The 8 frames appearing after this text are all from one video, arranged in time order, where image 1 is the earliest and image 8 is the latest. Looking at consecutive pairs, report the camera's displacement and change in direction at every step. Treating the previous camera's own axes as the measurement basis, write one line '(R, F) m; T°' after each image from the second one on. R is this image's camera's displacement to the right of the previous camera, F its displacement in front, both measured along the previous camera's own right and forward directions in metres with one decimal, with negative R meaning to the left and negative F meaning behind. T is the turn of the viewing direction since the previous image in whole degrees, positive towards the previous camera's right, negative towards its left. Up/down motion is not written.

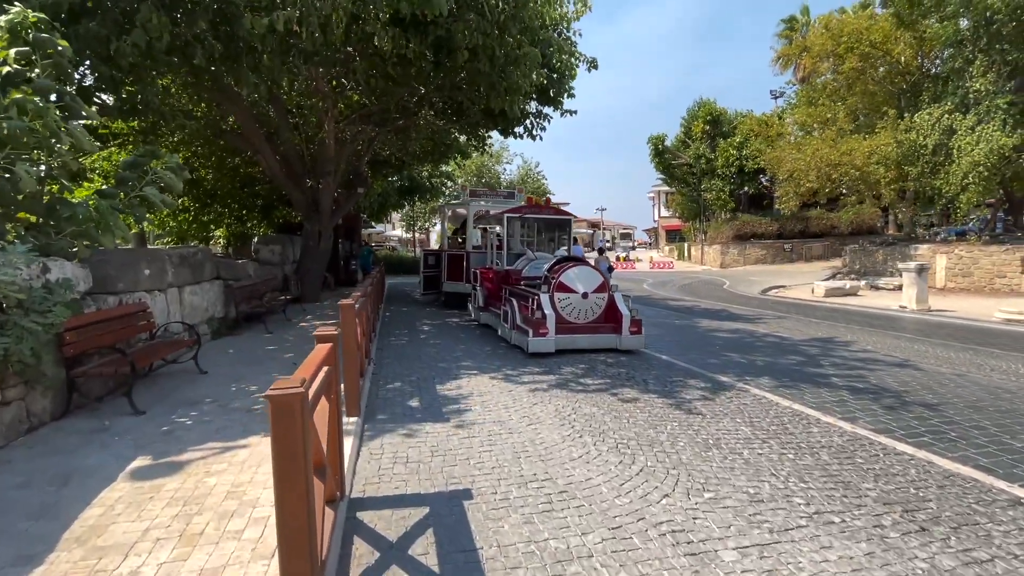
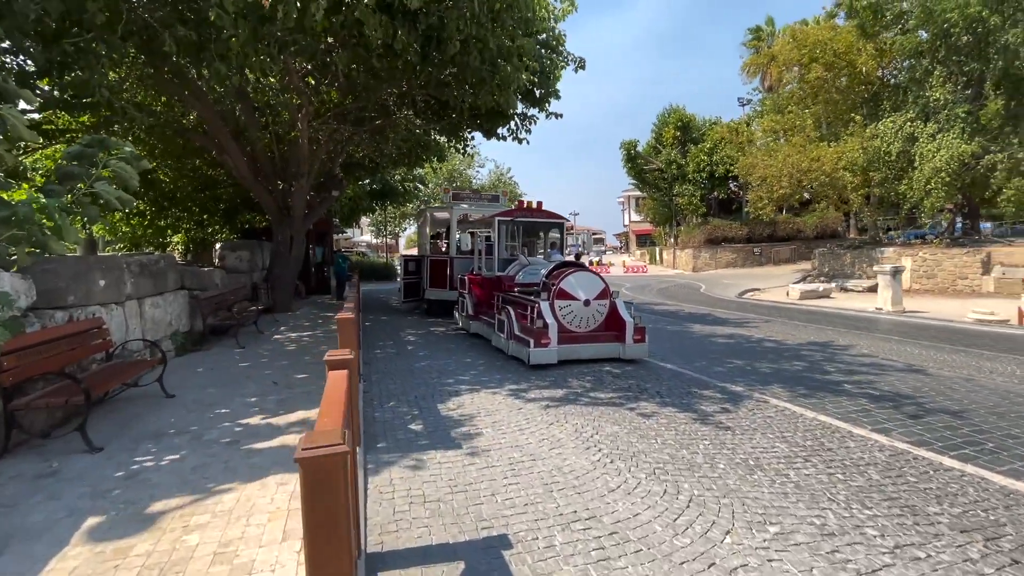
(-0.5, +0.5) m; +4°
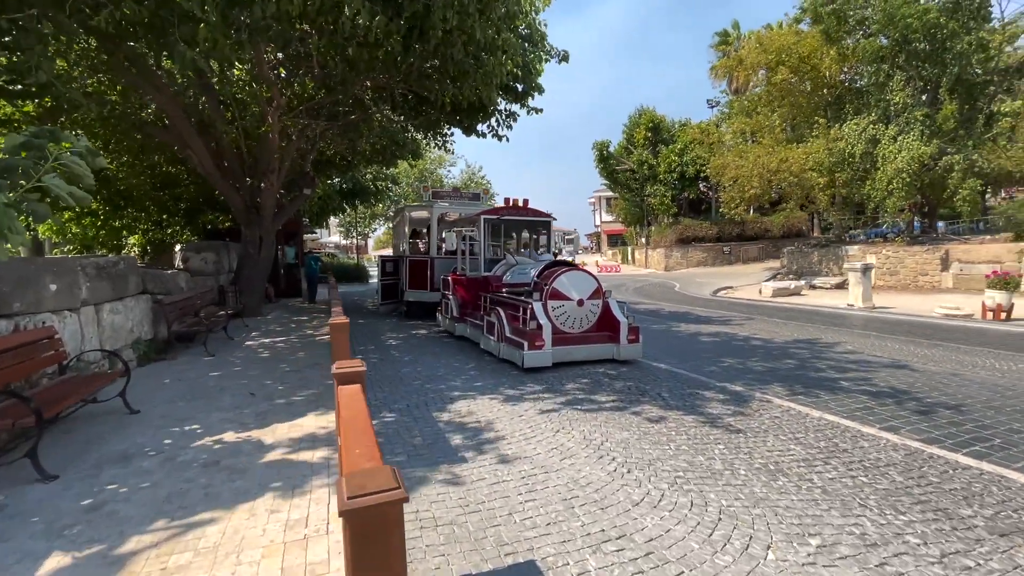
(-0.3, +0.3) m; +4°
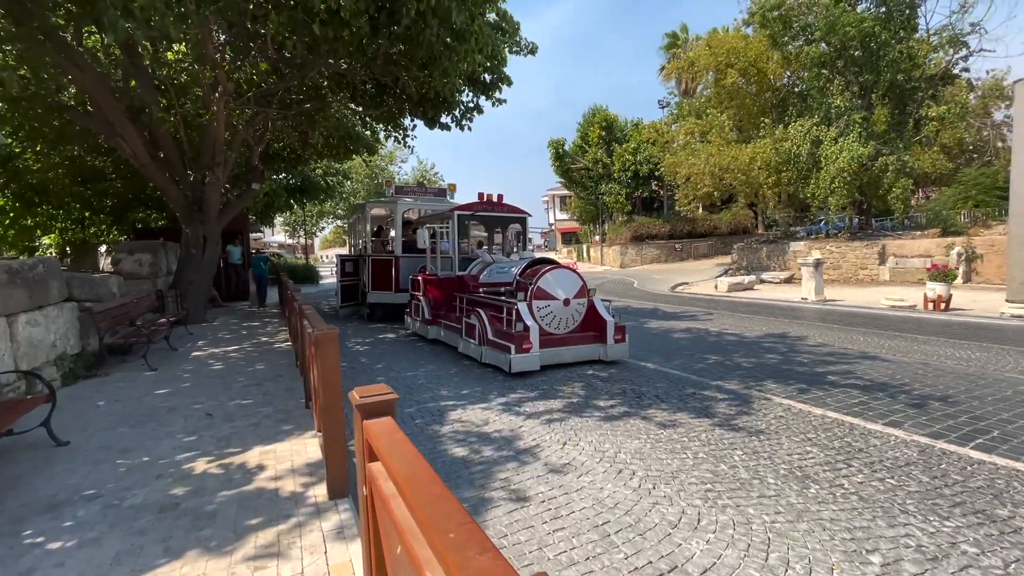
(-0.5, +0.5) m; +6°
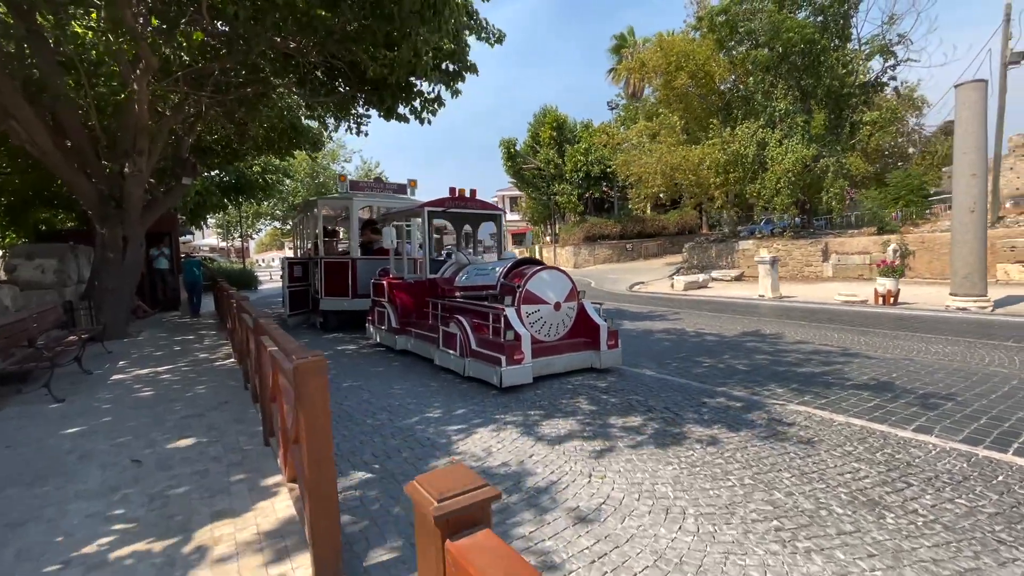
(-0.5, +0.8) m; +6°
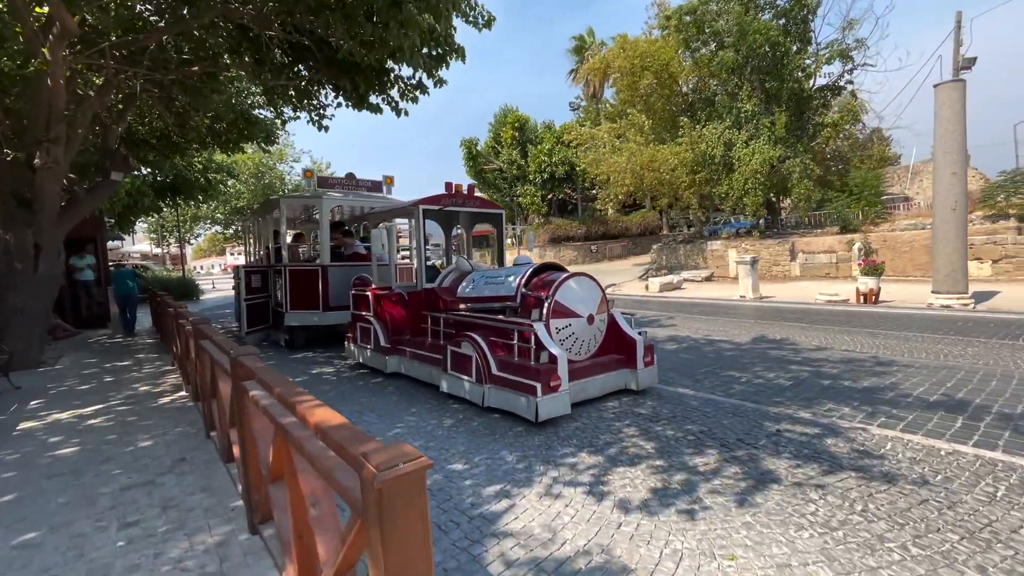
(-0.8, +1.1) m; +6°
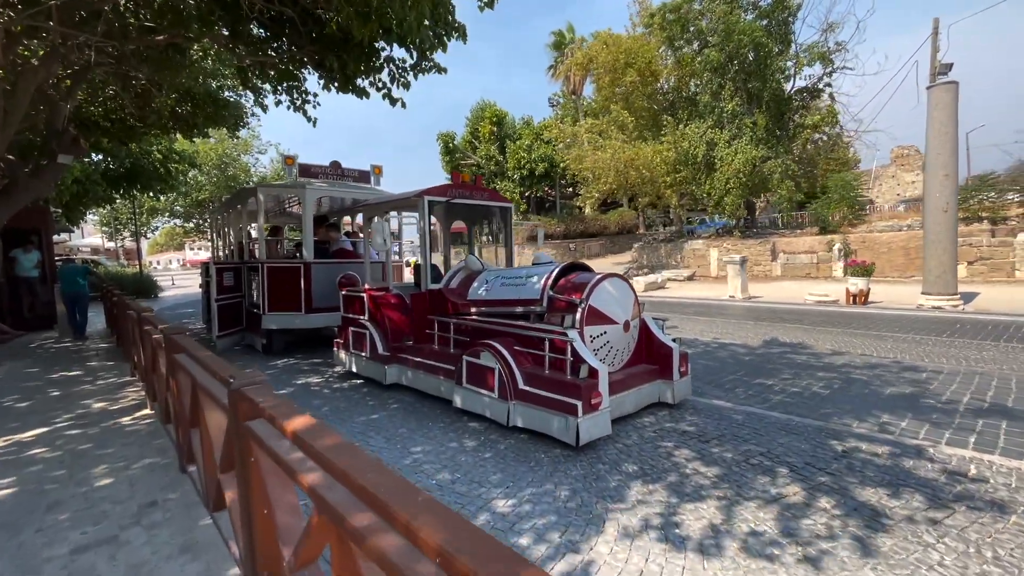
(-0.6, +0.7) m; +4°
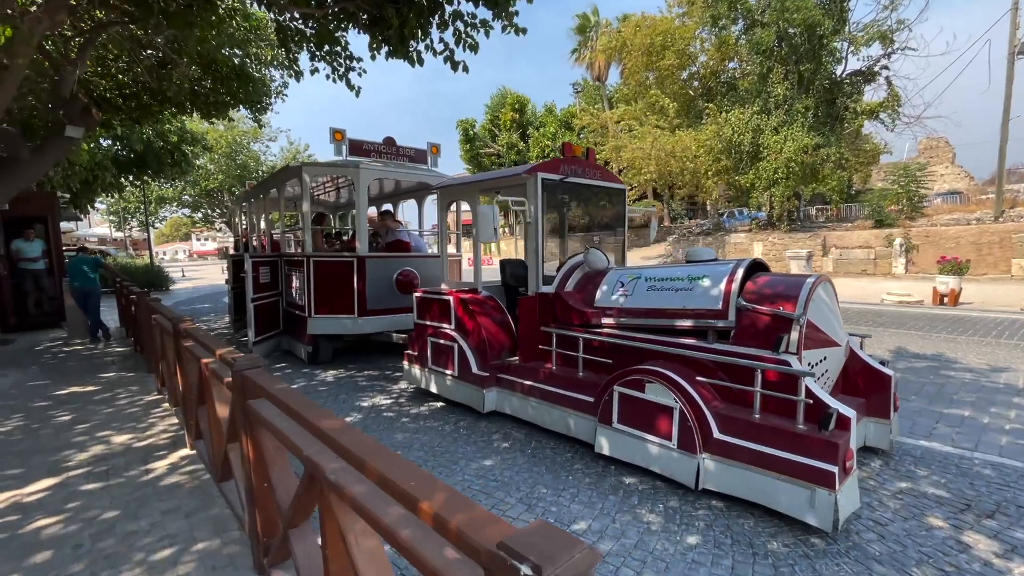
(-1.3, +1.4) m; 0°
